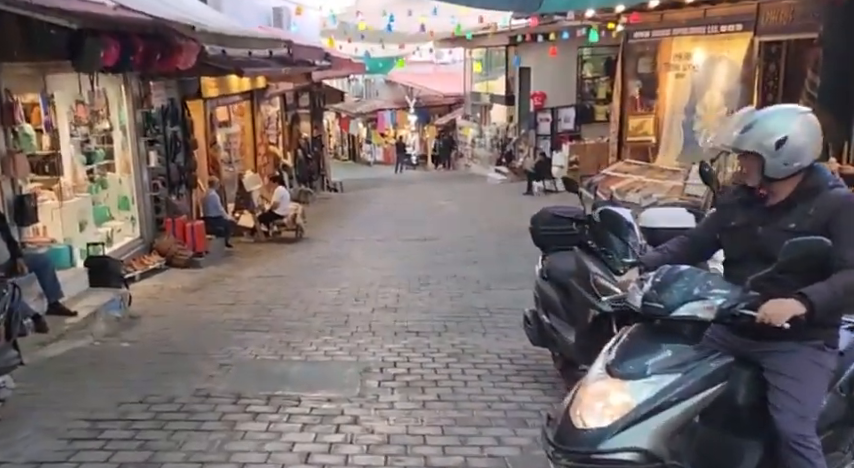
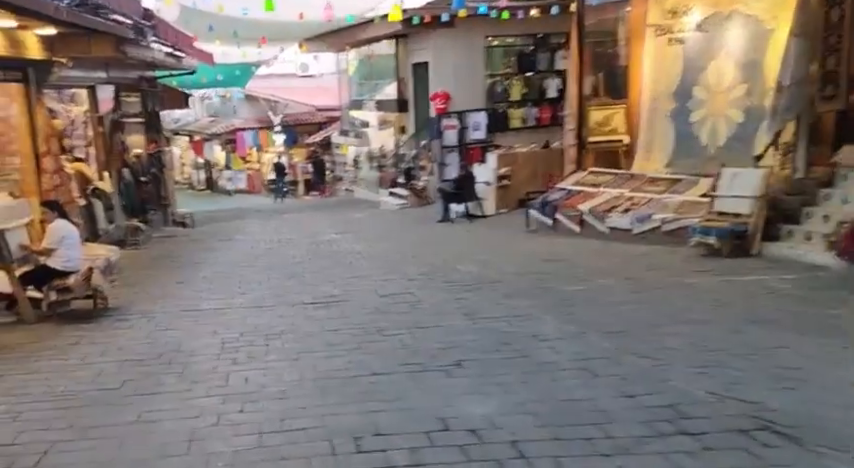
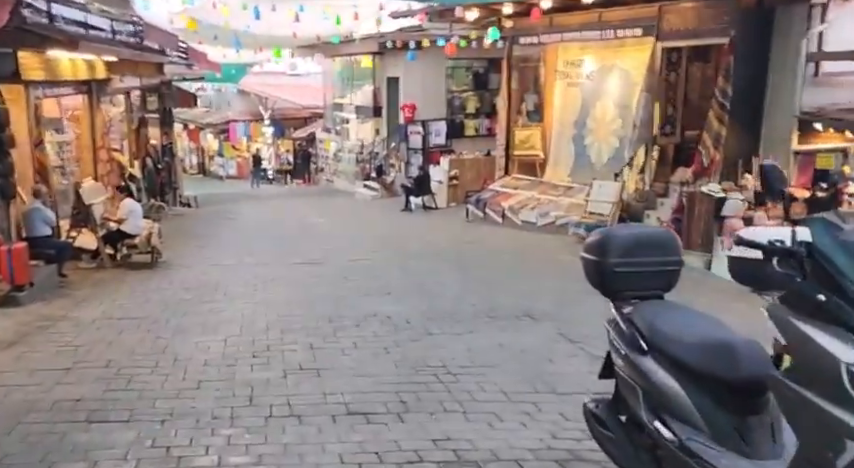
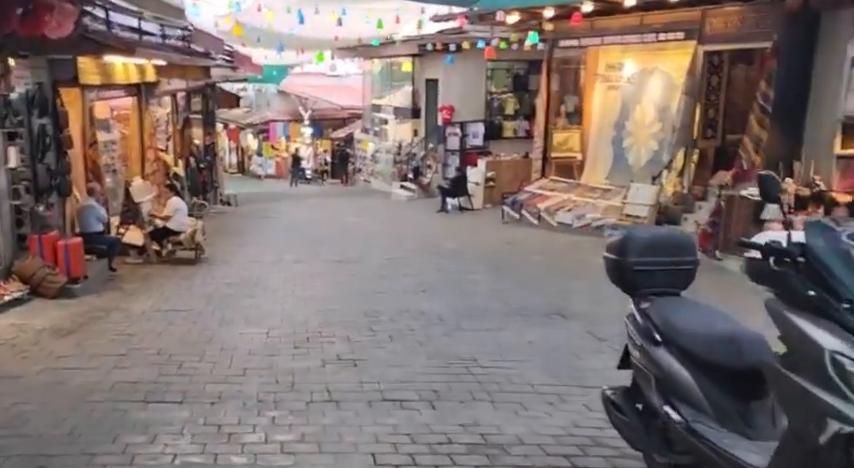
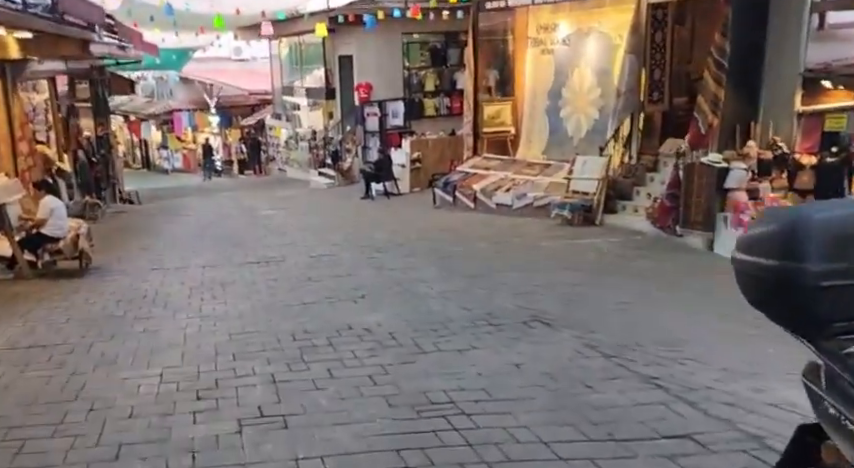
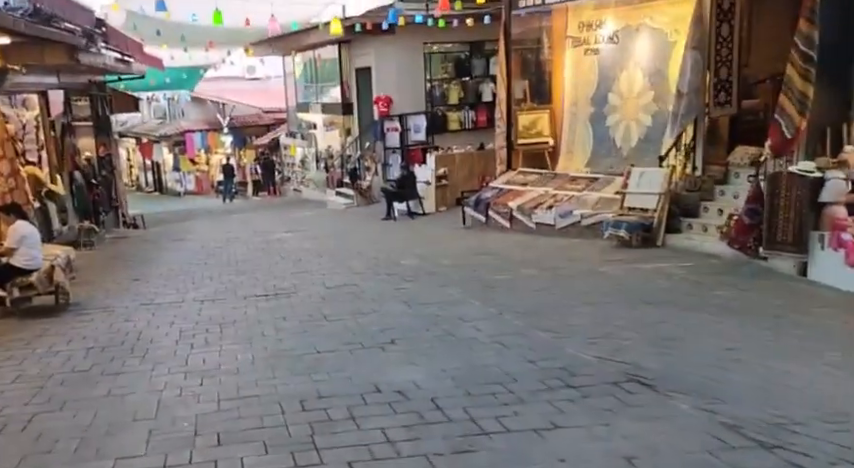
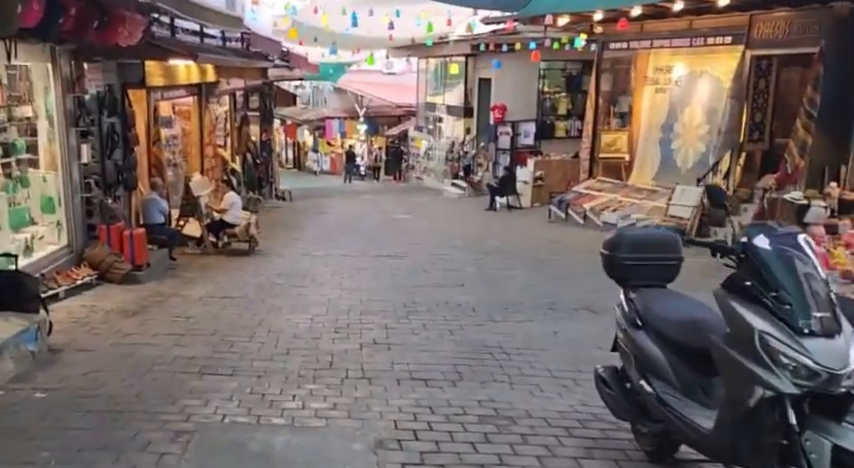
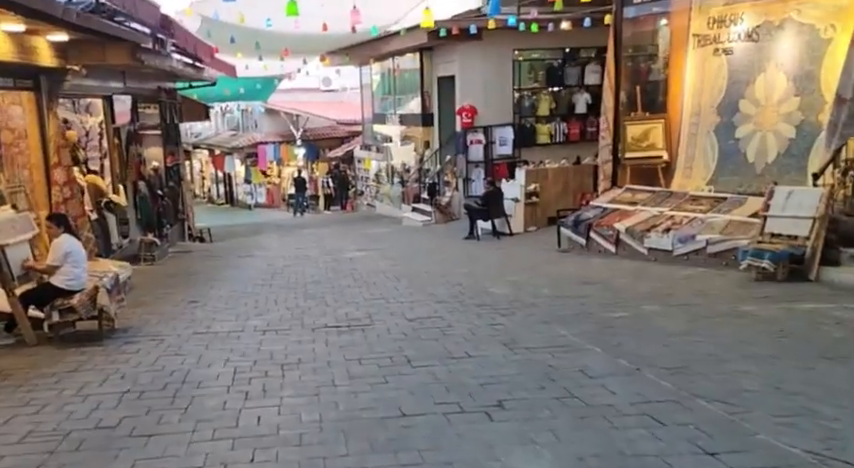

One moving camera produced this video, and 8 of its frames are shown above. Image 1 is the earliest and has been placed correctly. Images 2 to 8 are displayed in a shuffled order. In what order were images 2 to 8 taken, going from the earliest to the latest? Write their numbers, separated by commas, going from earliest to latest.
7, 4, 3, 5, 6, 2, 8
